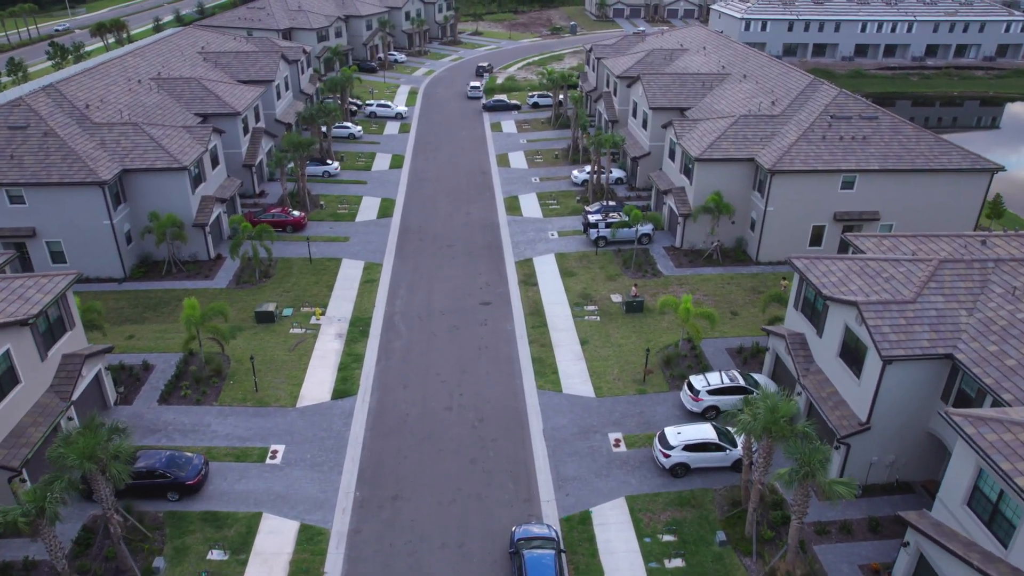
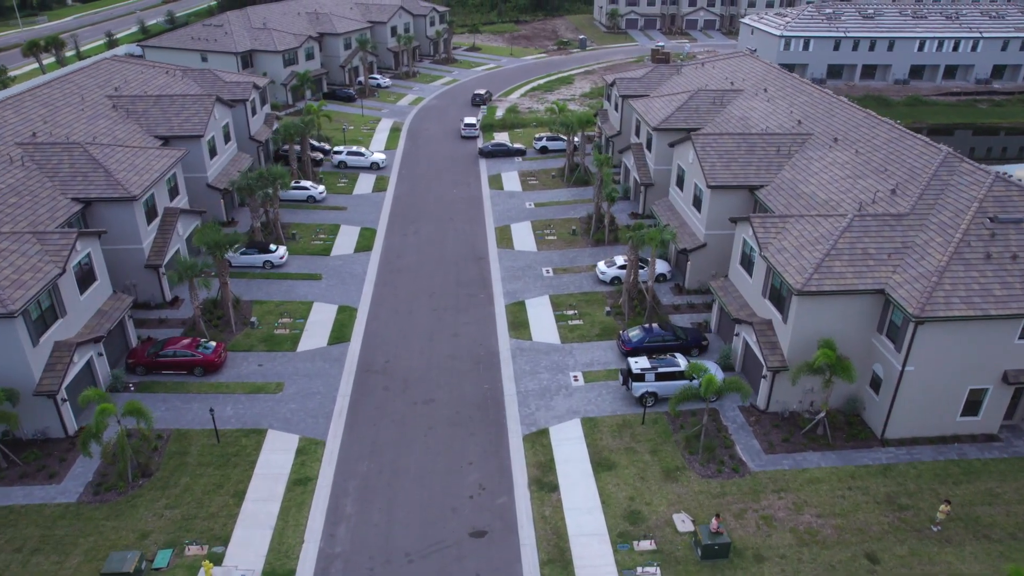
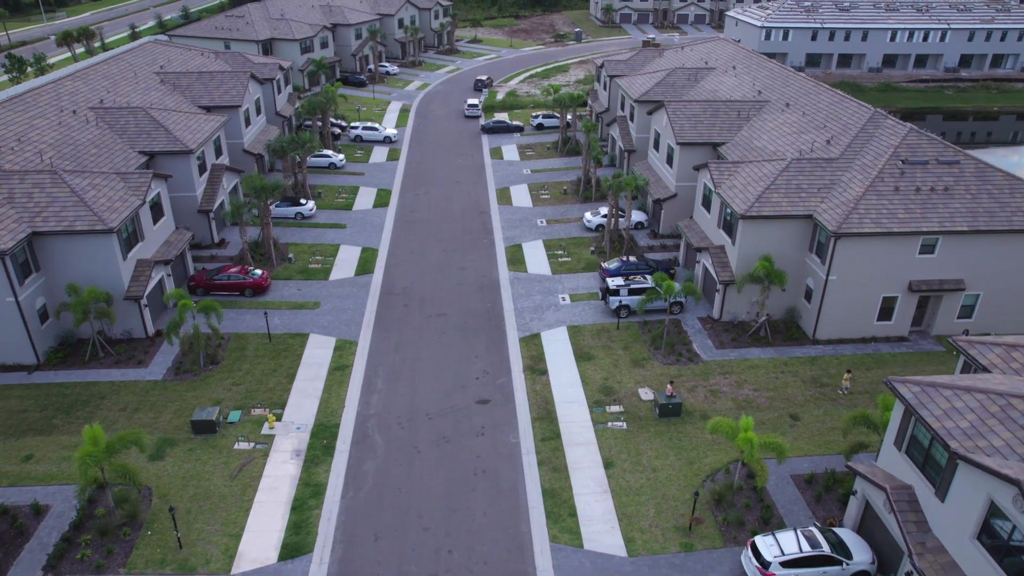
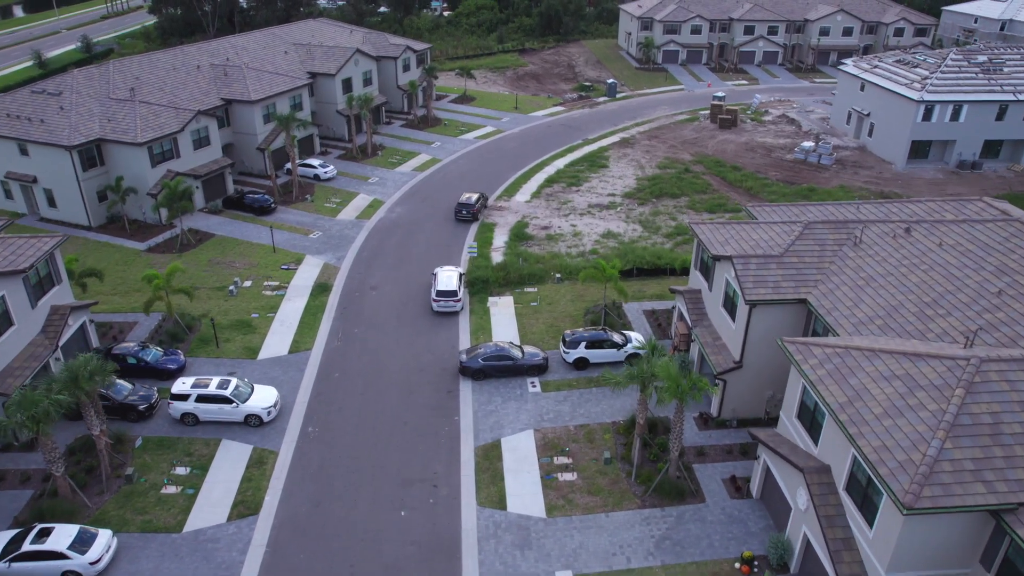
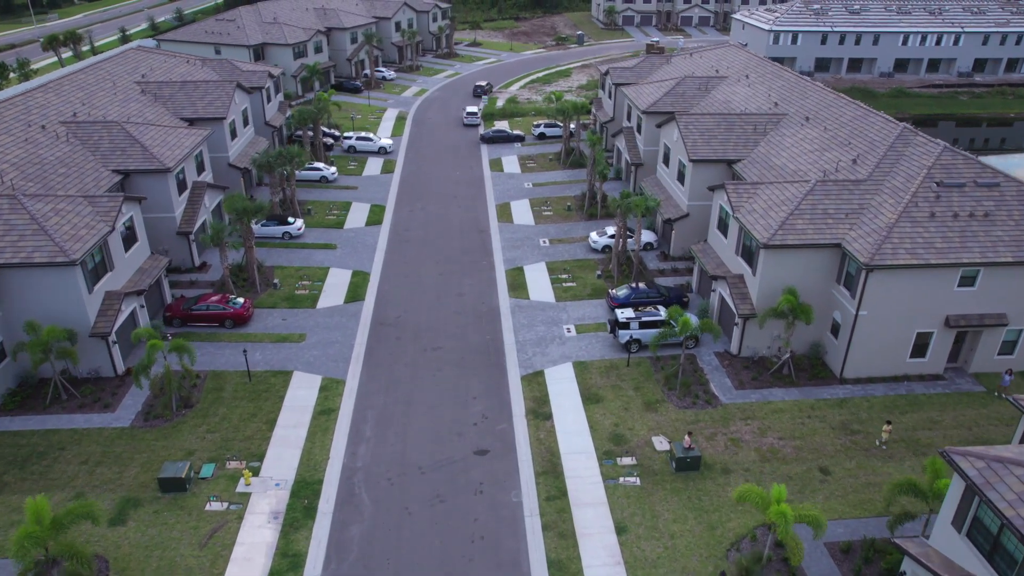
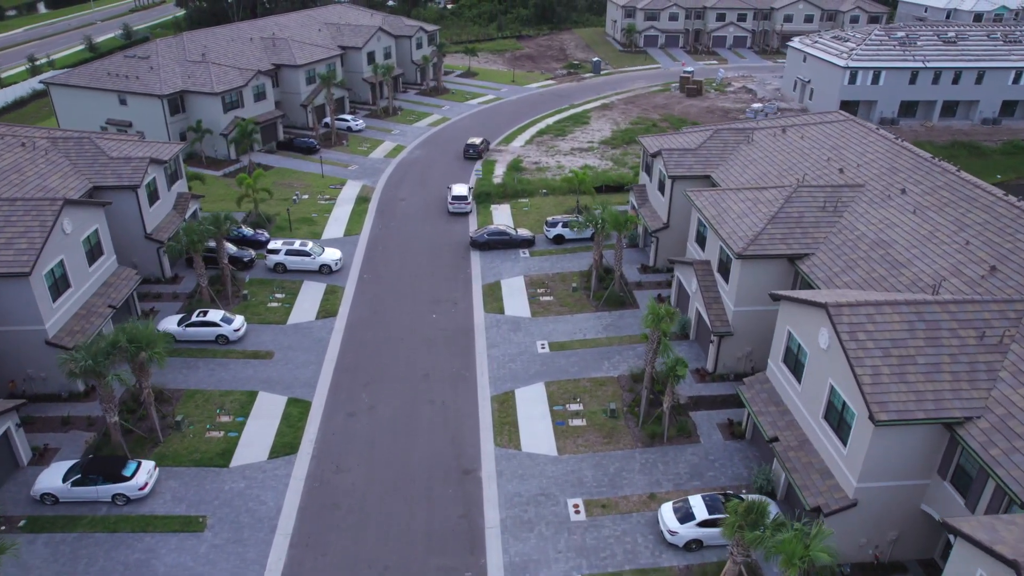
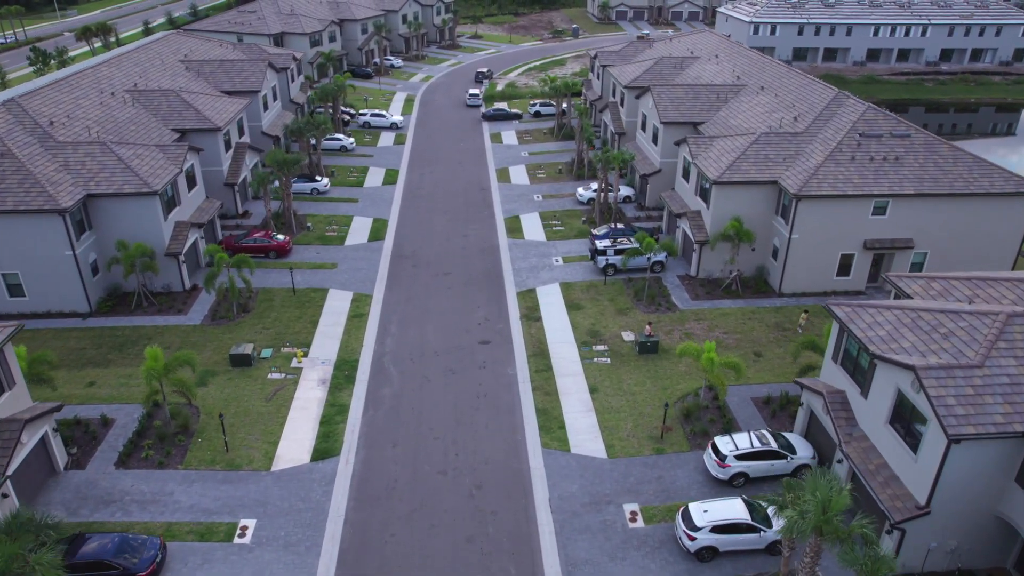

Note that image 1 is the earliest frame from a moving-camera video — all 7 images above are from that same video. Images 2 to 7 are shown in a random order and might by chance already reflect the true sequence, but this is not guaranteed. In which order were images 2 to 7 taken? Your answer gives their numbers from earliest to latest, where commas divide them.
7, 3, 5, 2, 6, 4
